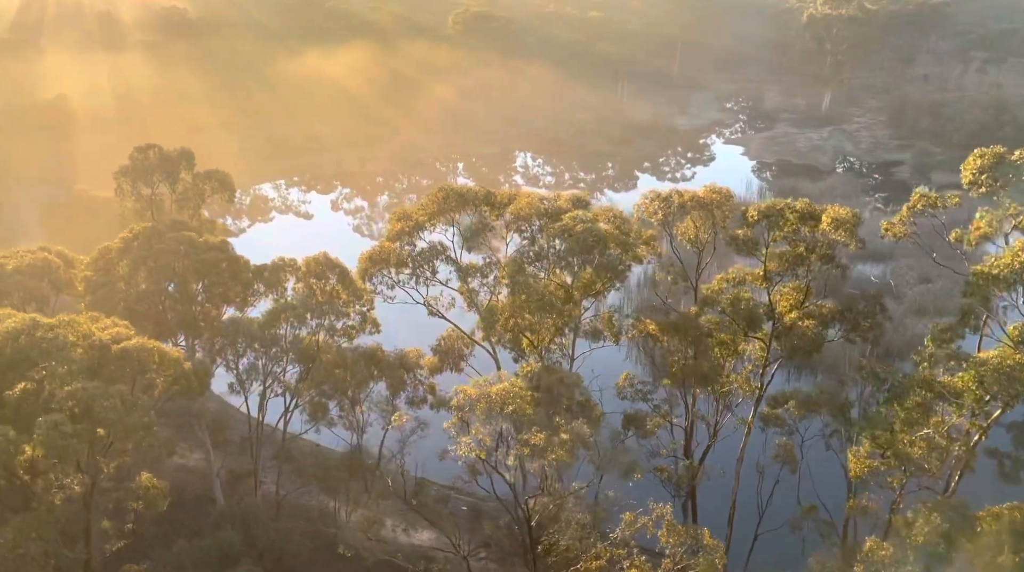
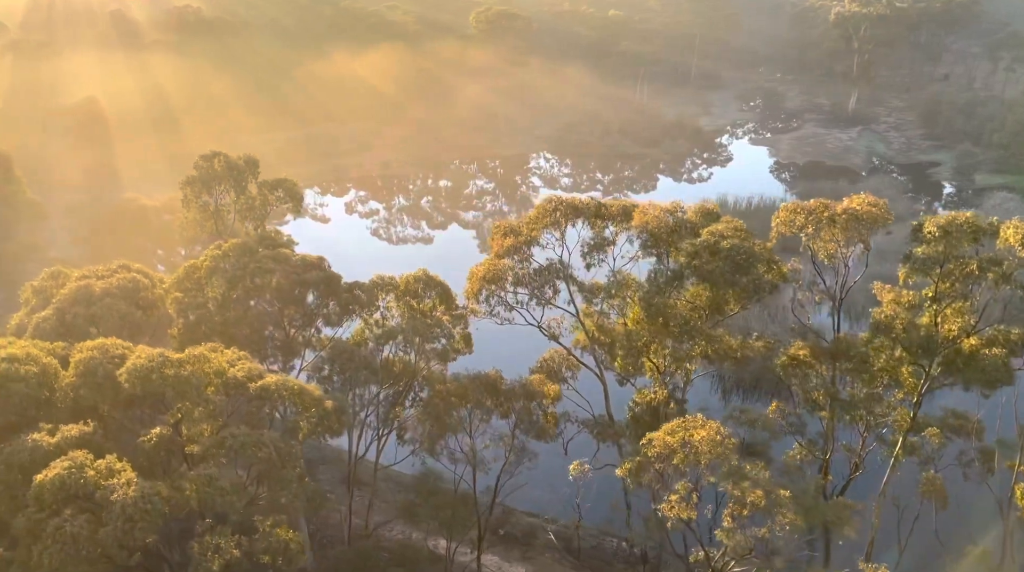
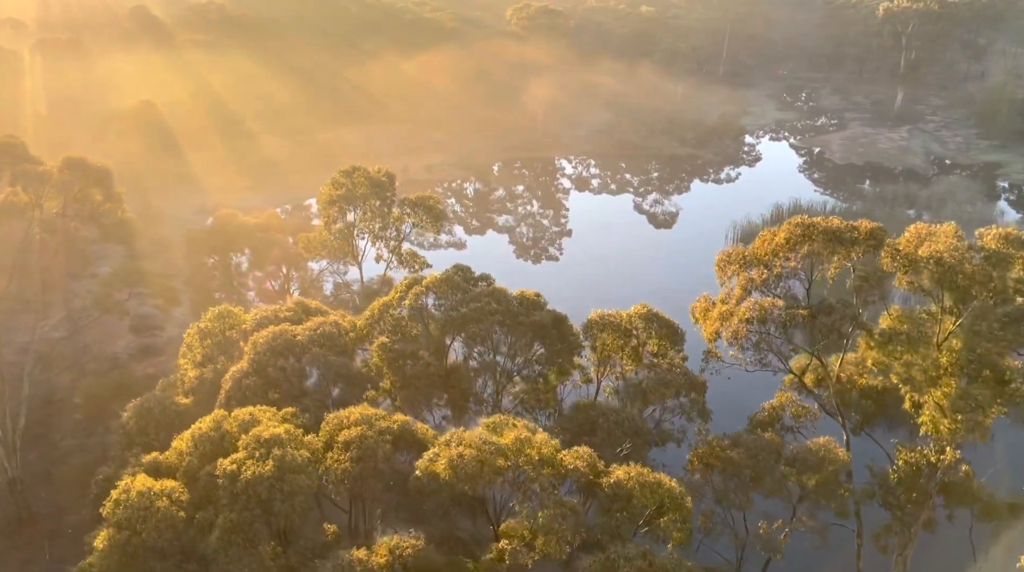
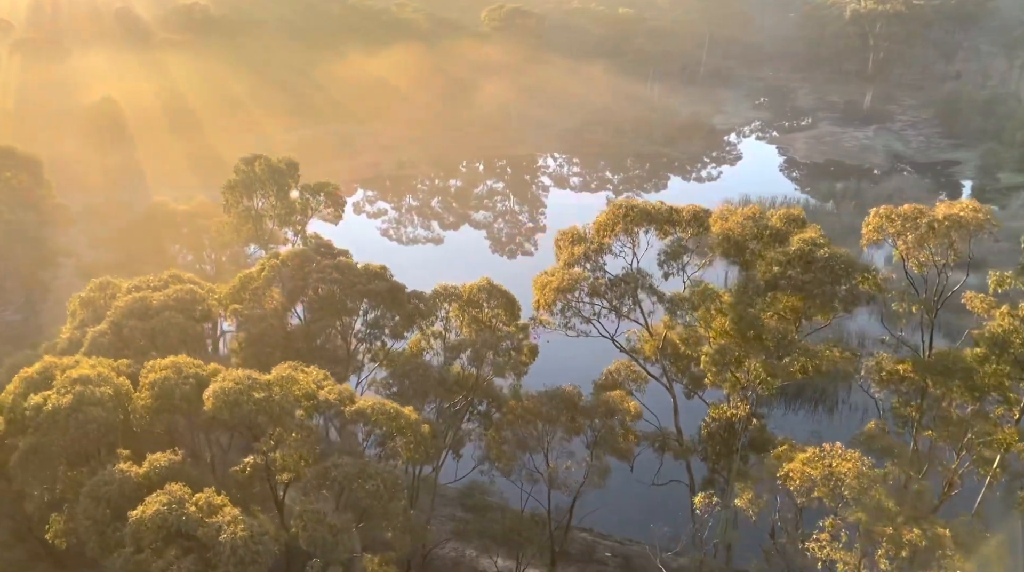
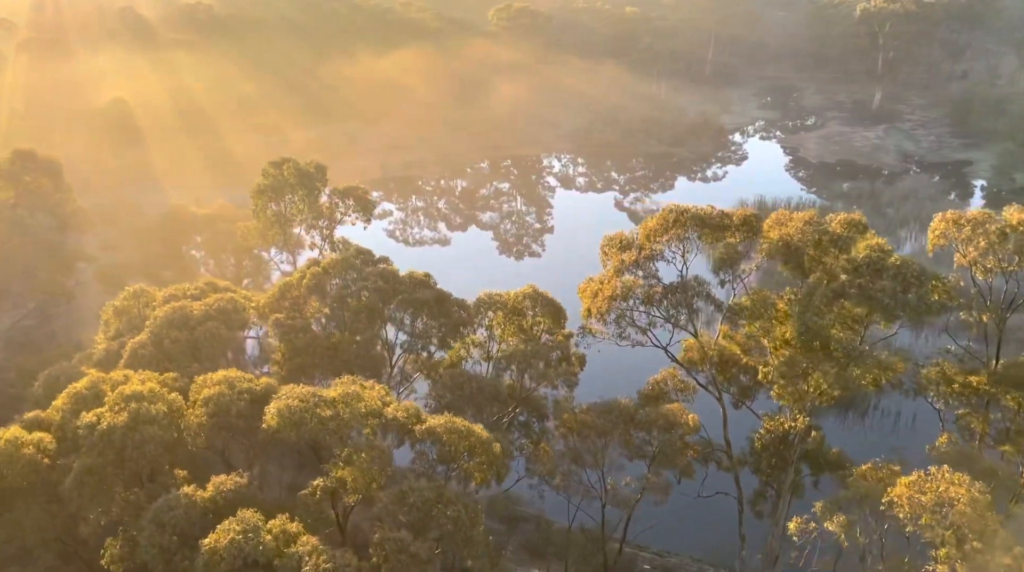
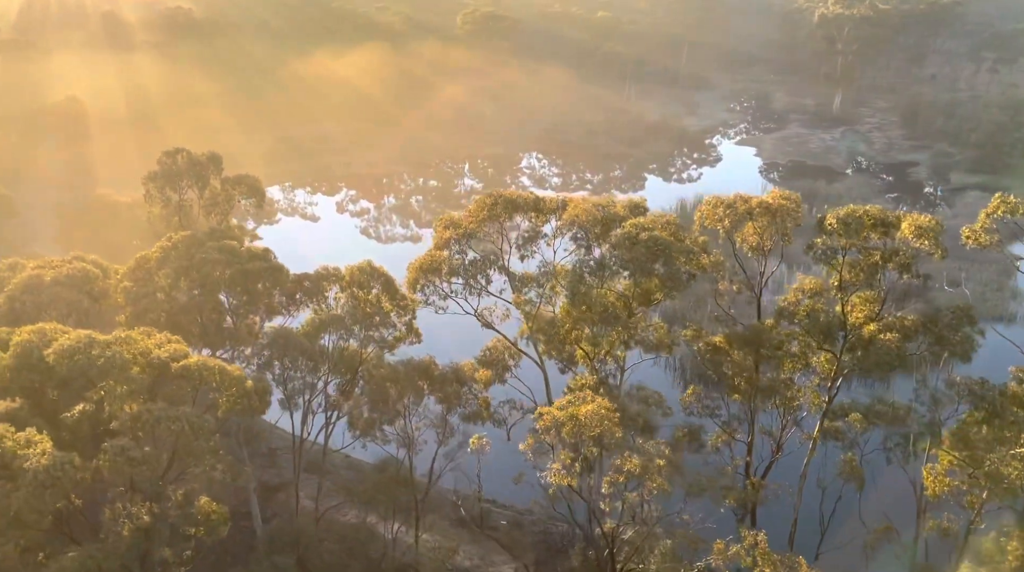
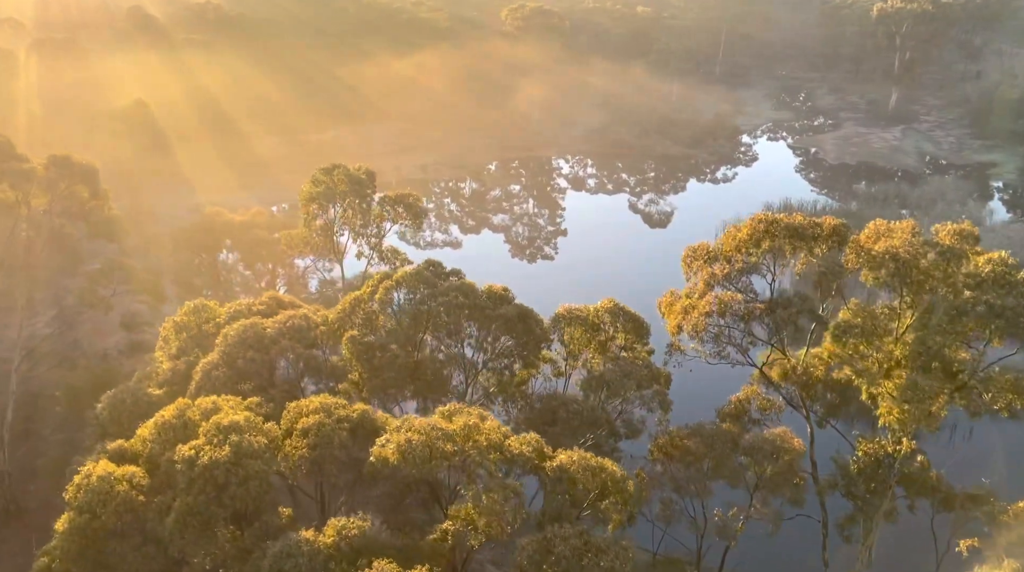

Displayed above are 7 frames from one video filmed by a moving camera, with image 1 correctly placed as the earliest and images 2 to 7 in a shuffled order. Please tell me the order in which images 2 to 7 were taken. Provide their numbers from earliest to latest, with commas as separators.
6, 2, 4, 5, 7, 3
